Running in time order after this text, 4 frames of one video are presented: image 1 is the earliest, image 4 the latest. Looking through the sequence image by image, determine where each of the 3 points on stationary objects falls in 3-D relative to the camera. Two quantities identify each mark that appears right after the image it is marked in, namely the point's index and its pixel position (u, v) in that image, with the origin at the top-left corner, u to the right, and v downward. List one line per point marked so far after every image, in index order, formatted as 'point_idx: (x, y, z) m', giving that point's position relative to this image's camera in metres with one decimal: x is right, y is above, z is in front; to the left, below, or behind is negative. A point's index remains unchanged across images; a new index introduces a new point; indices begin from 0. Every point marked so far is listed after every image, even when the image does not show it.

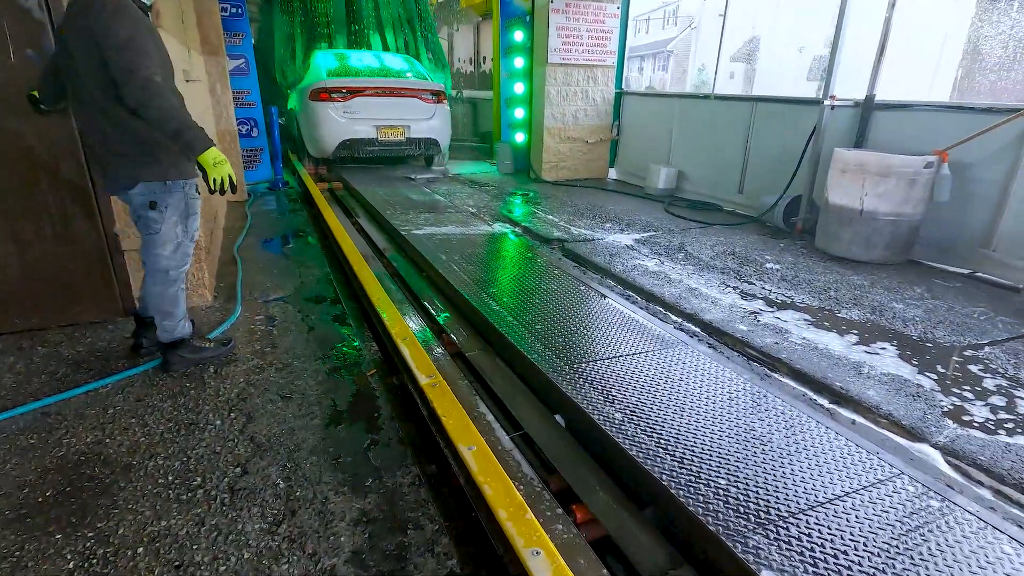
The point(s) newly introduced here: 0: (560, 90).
0: (+0.6, +2.5, +6.9) m
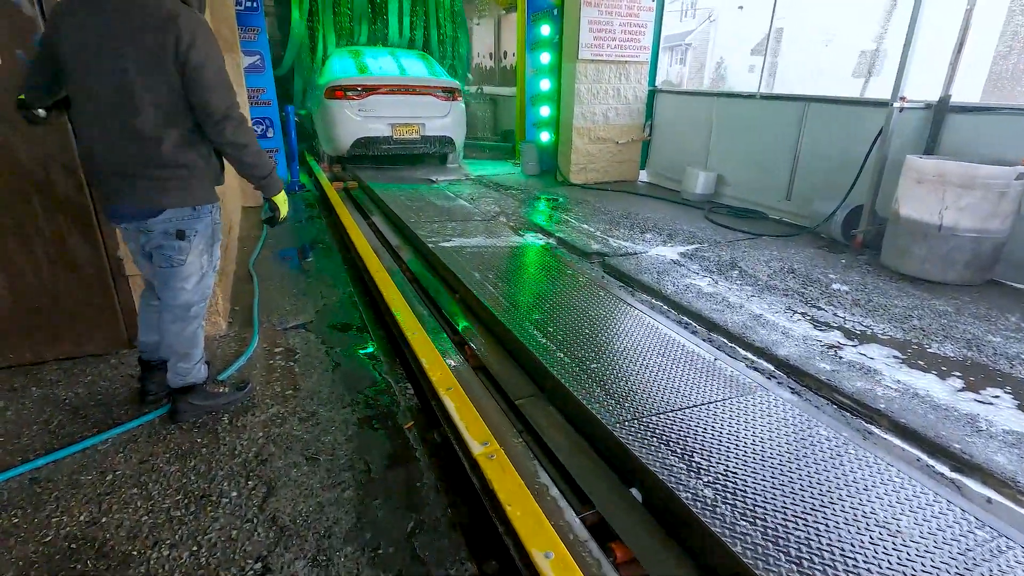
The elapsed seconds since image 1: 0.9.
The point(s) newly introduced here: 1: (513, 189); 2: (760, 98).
0: (+0.9, +2.4, +6.5) m
1: (0.0, +1.2, +6.6) m
2: (+2.5, +1.9, +5.4) m
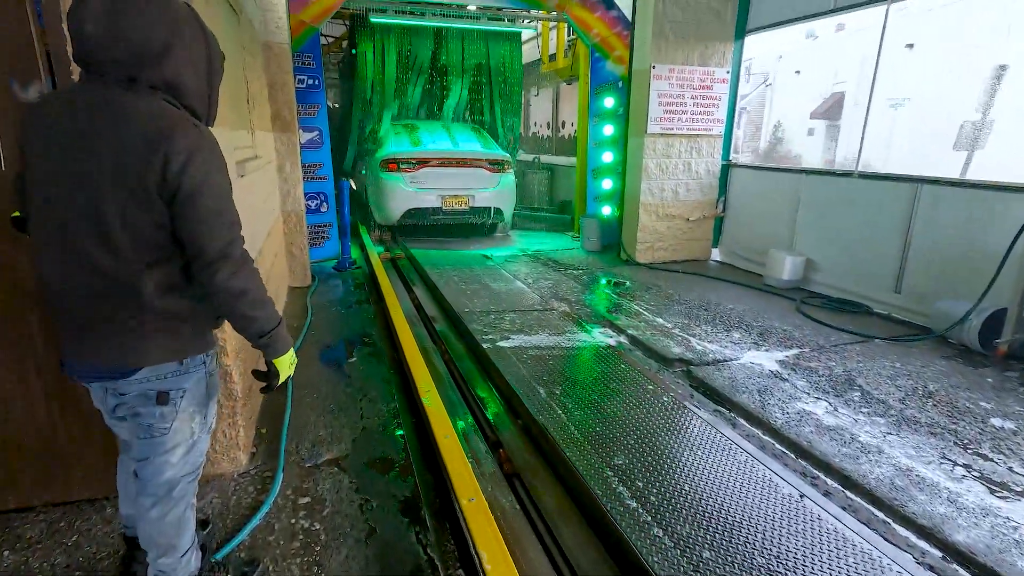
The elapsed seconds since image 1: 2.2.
0: (+1.6, +1.4, +6.1) m
1: (+0.7, +0.2, +6.2) m
2: (+3.0, +1.0, +4.8) m
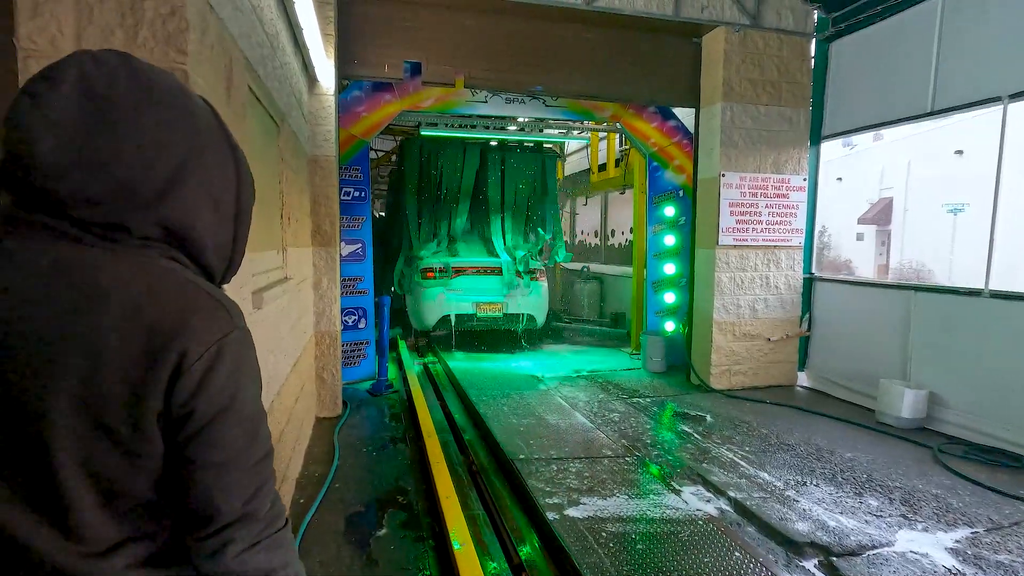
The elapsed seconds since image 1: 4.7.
0: (+2.2, +0.1, +5.4) m
1: (+1.2, -1.0, +5.3) m
2: (+3.5, -0.1, +4.0) m
